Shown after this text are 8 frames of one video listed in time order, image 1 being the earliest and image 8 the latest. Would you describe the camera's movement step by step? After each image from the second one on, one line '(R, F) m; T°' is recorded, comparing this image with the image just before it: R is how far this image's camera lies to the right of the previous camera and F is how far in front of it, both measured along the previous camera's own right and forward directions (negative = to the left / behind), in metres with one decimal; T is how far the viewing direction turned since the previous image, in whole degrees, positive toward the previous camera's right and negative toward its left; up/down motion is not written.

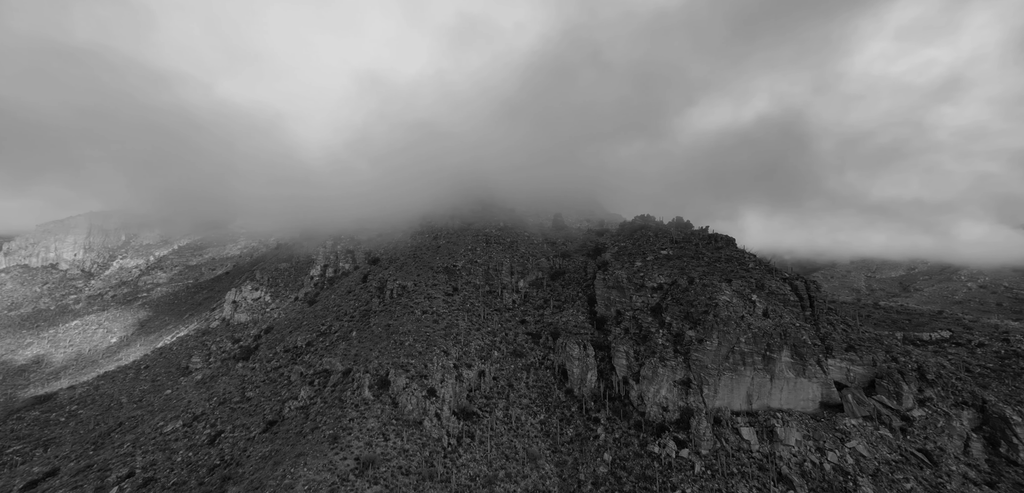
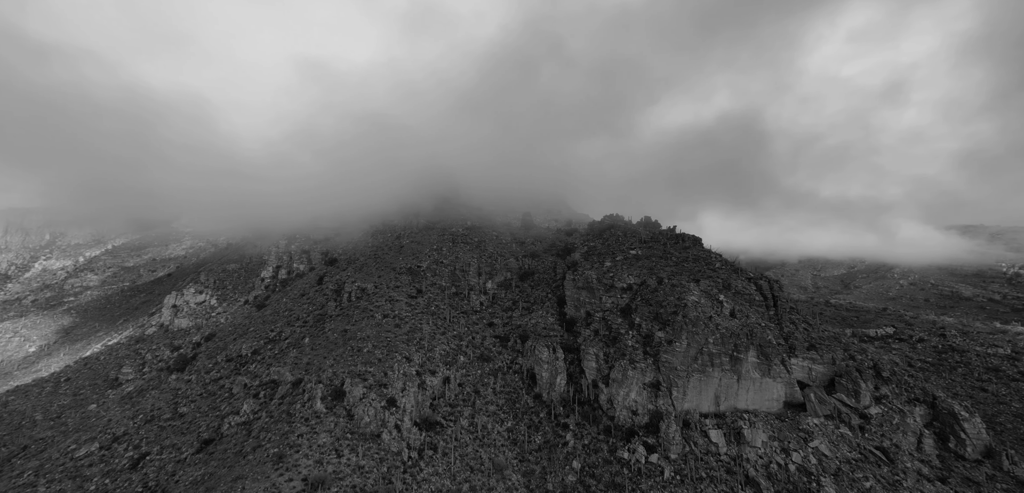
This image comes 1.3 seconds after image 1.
(+1.0, +2.9) m; +4°
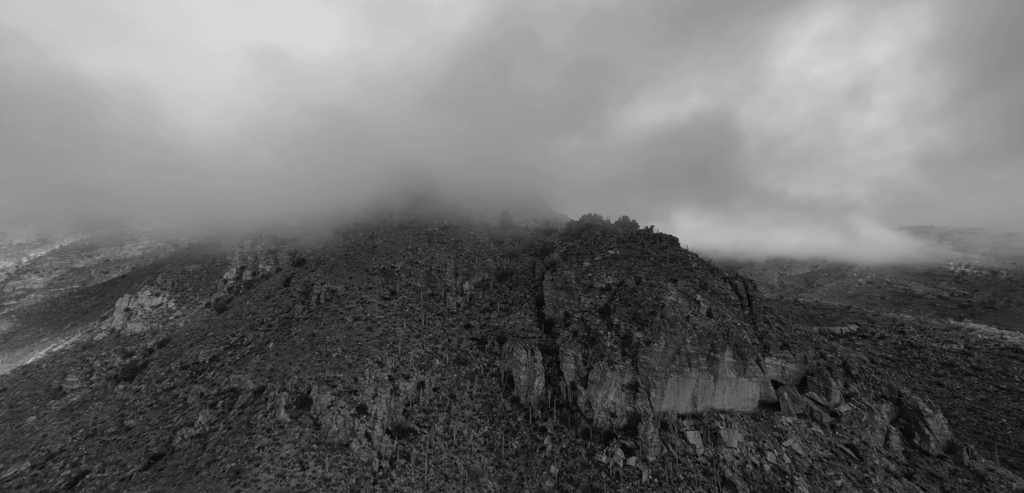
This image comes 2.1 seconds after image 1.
(+0.4, +1.9) m; +3°
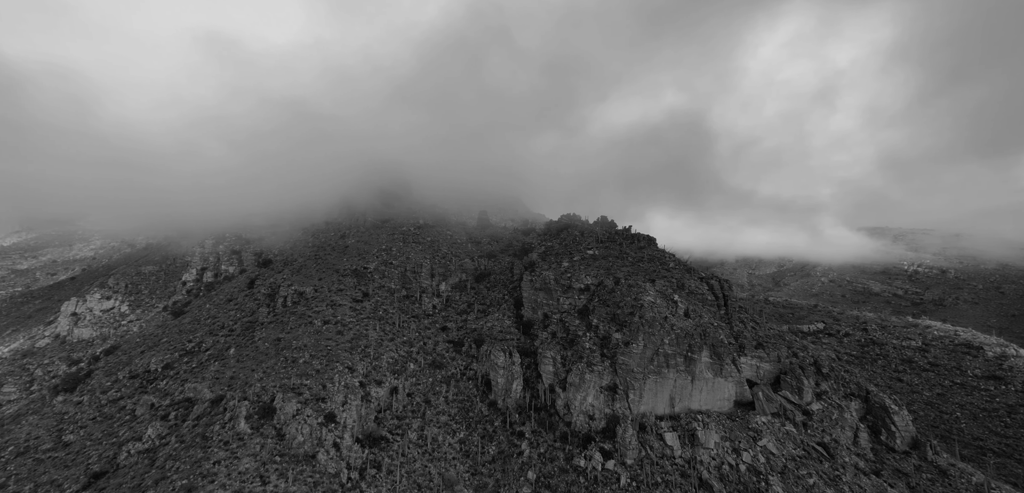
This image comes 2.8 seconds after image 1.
(+0.4, +1.8) m; +3°
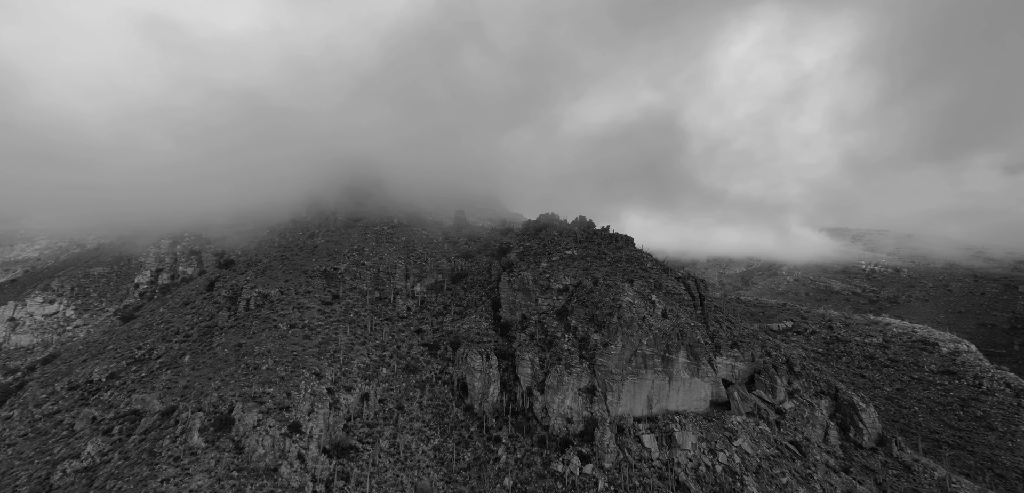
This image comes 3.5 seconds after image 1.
(+0.4, +1.9) m; +3°
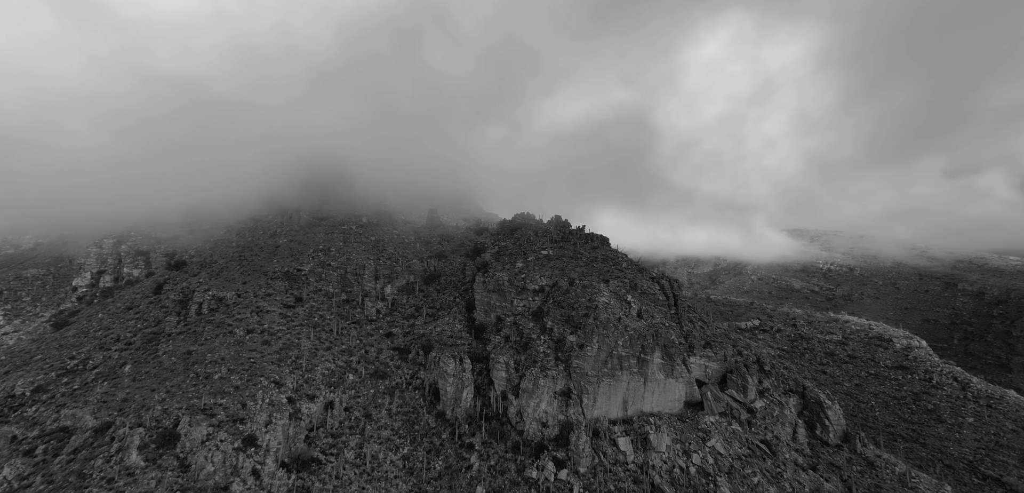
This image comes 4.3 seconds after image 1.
(+0.5, +2.2) m; +3°
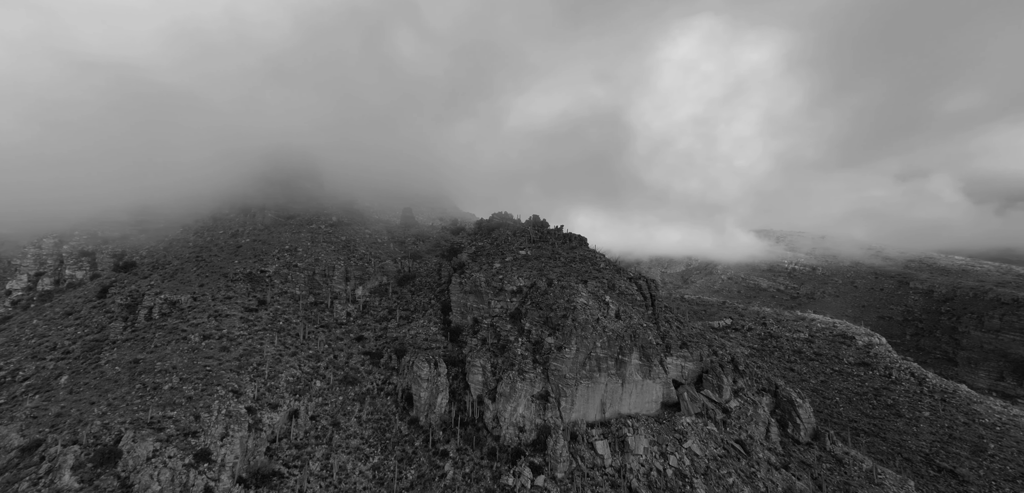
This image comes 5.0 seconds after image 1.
(+0.4, +2.0) m; +3°
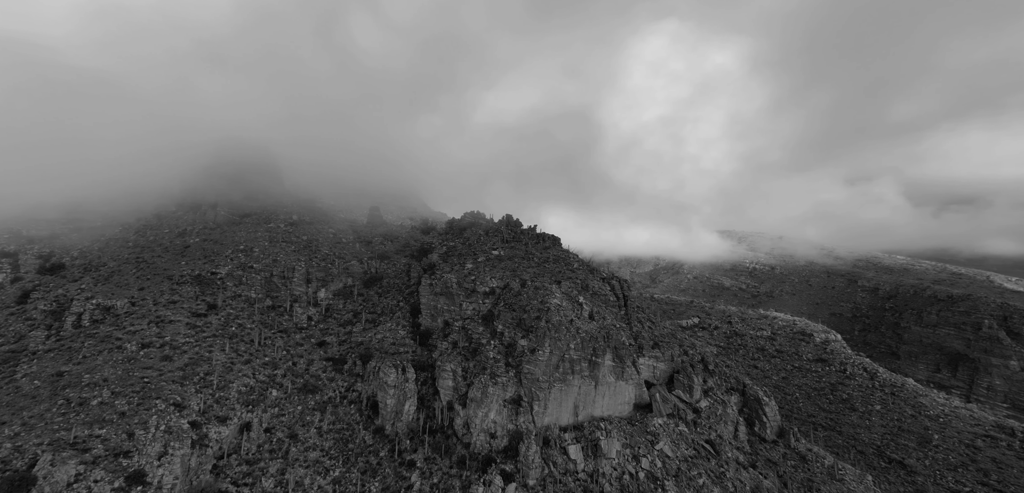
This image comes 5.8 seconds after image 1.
(+0.5, +2.4) m; +3°
